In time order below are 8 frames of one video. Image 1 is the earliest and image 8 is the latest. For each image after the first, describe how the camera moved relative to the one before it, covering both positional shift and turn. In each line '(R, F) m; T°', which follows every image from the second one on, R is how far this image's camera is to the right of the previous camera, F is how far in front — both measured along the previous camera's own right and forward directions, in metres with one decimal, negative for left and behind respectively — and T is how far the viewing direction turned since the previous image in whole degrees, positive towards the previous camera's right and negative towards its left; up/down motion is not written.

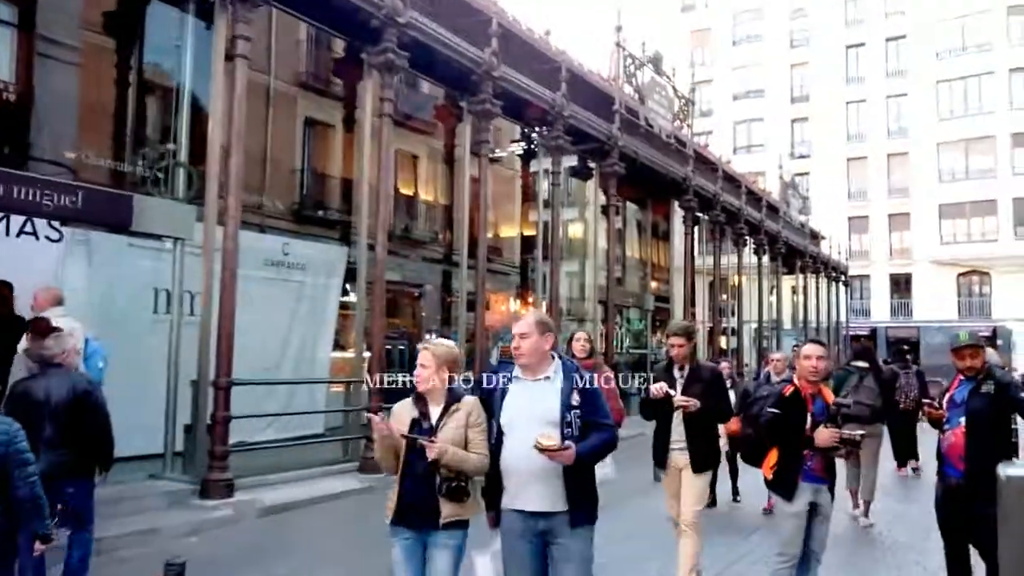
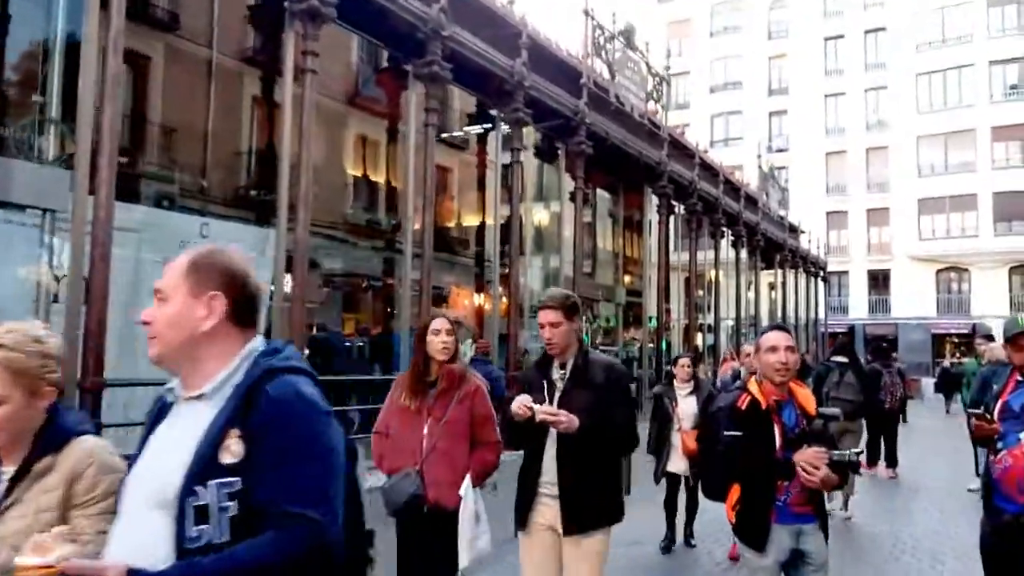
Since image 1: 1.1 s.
(+0.4, +1.4) m; +2°
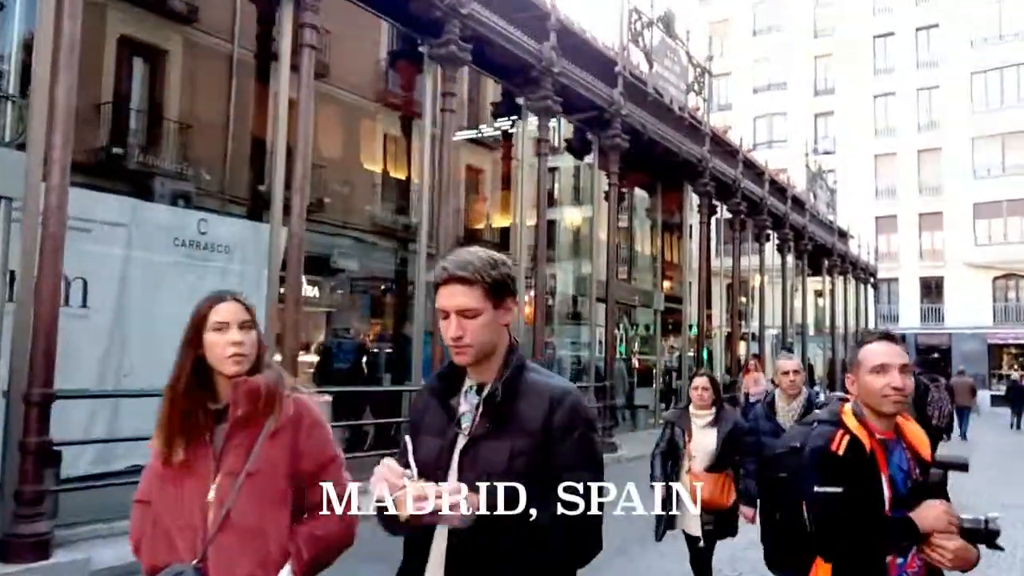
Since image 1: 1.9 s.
(+0.2, +1.1) m; -3°
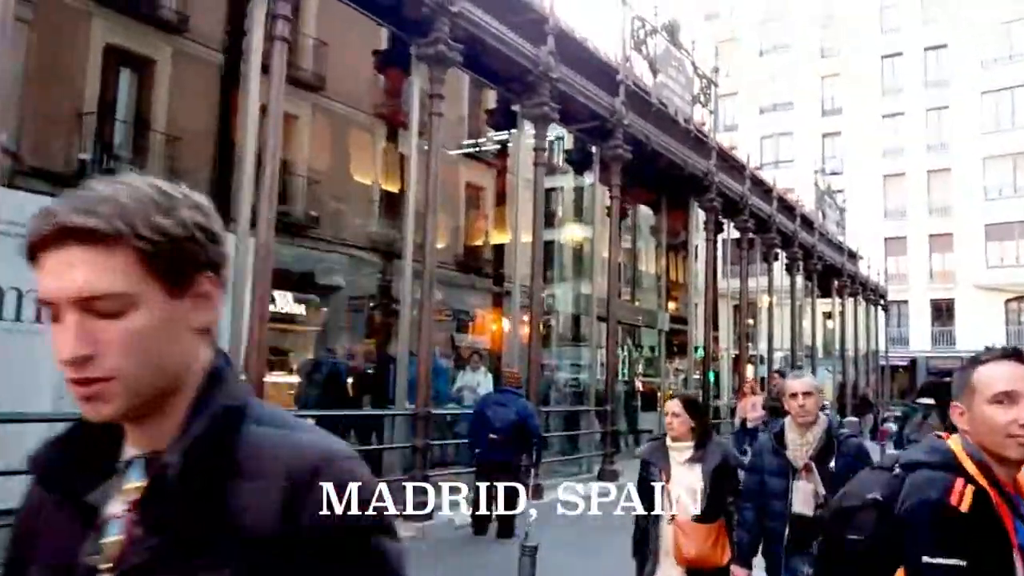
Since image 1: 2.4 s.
(+0.1, +0.7) m; 0°
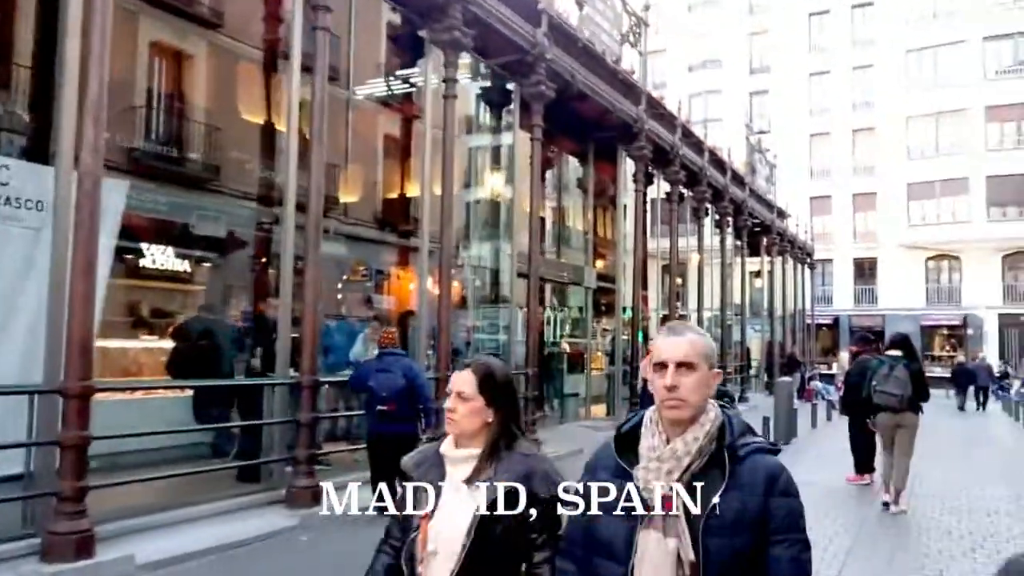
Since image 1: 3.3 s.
(+0.3, +1.2) m; +5°
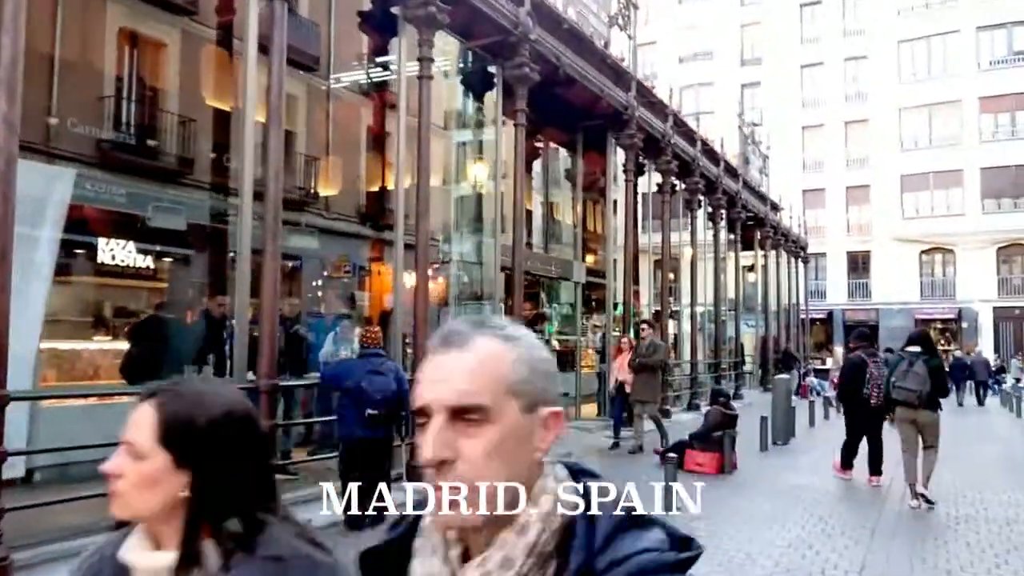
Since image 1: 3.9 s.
(+0.1, +0.7) m; +1°
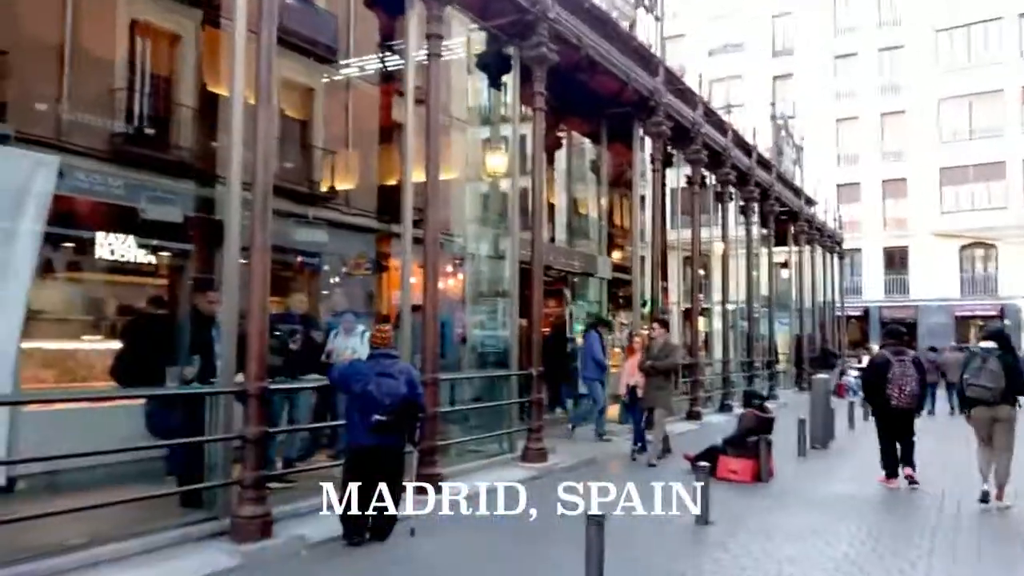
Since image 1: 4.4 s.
(+0.1, +0.7) m; -2°
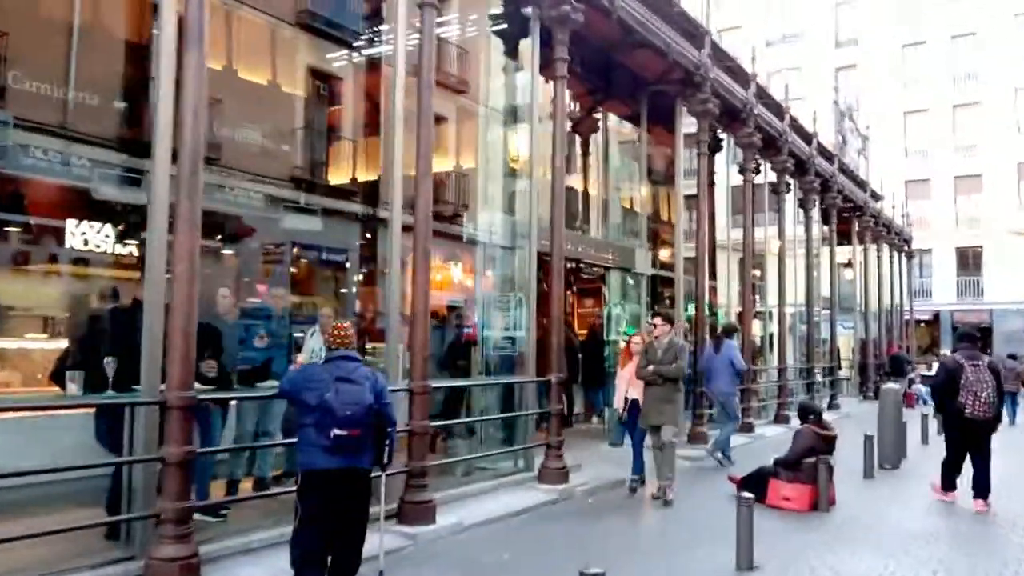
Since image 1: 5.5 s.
(+0.4, +1.4) m; -4°
